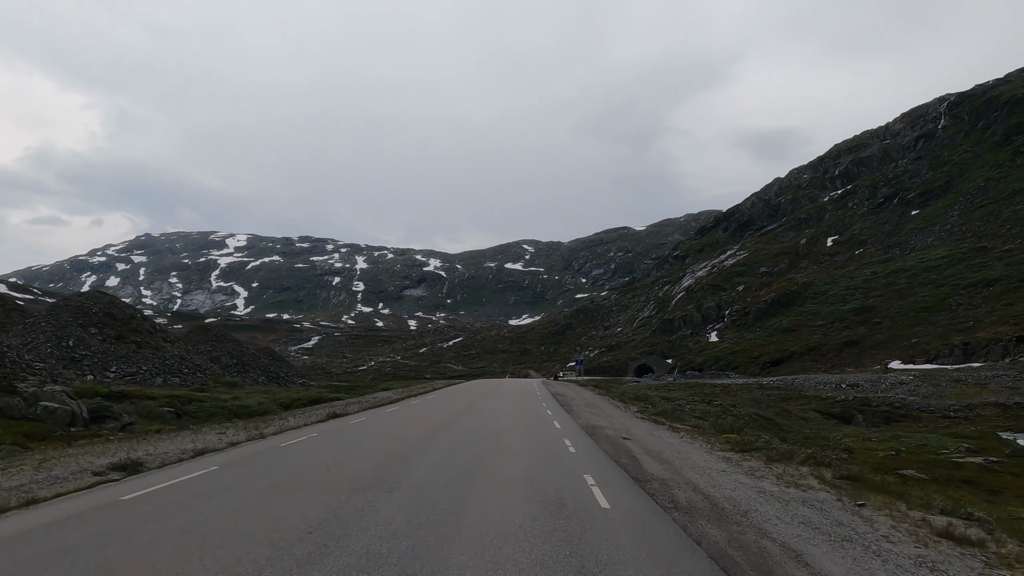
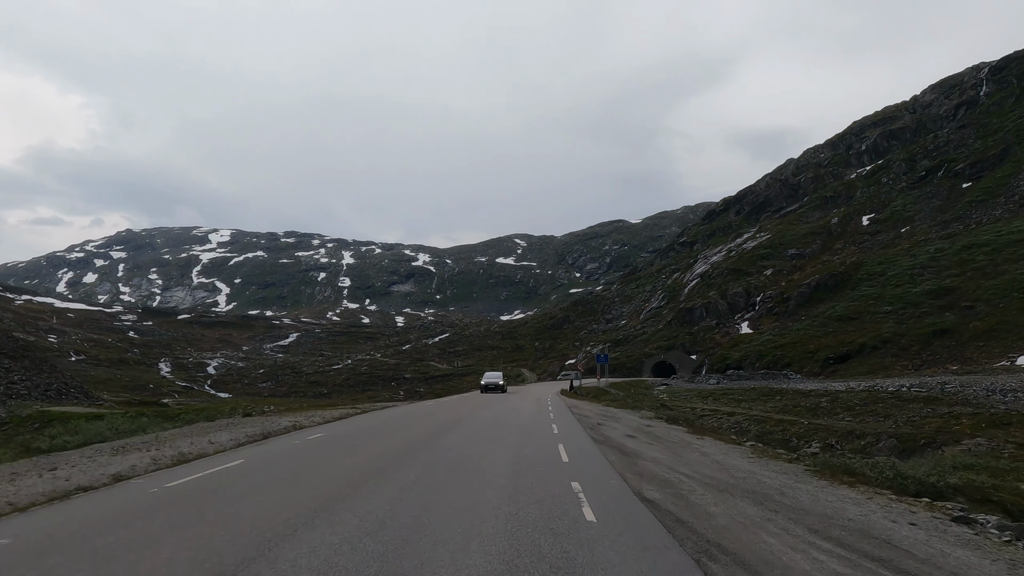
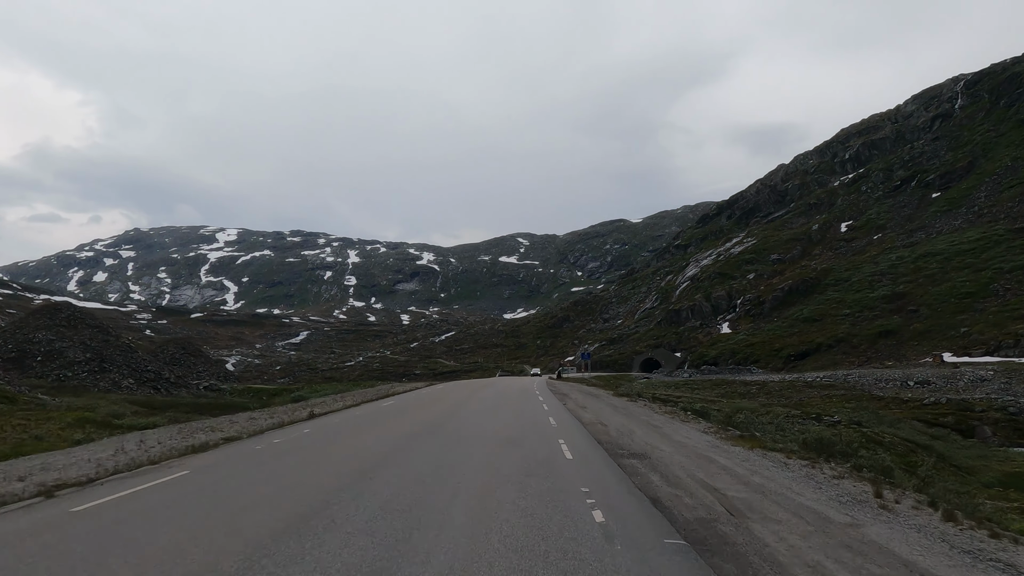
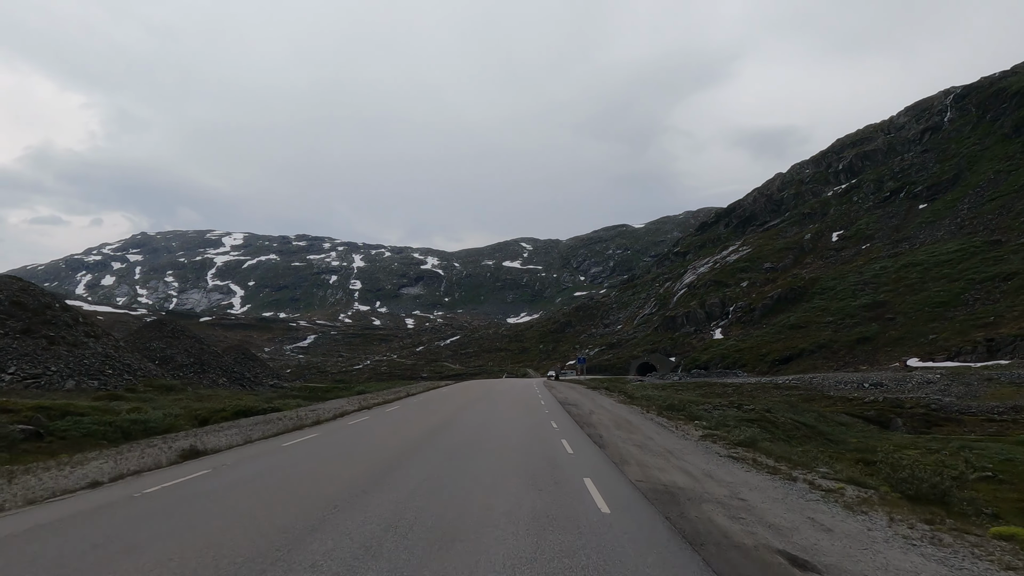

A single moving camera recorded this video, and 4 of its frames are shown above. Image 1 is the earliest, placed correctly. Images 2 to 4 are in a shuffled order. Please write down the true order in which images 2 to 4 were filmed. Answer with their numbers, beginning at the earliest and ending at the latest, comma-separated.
4, 3, 2
